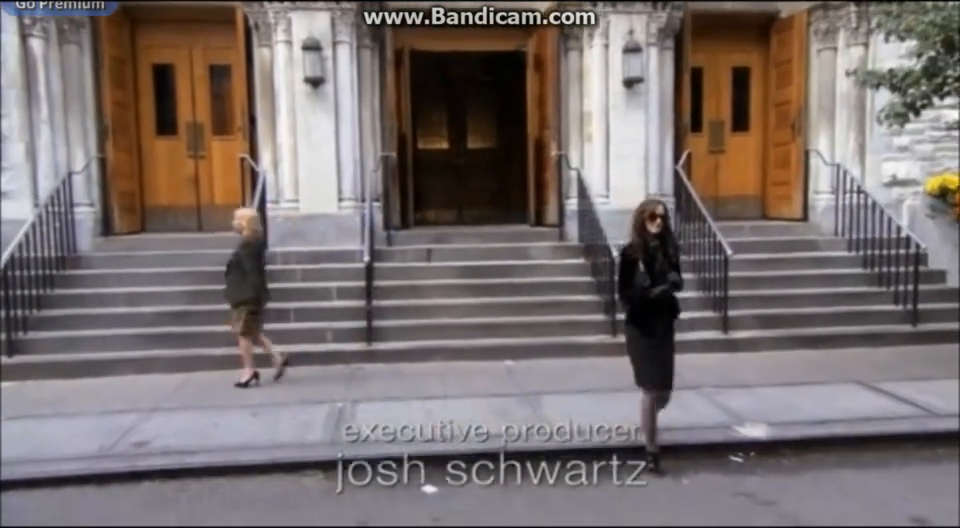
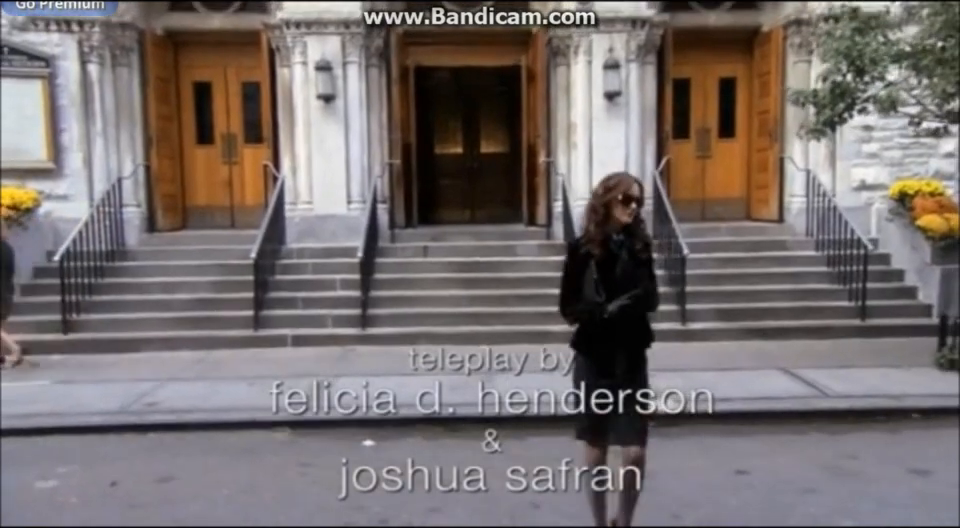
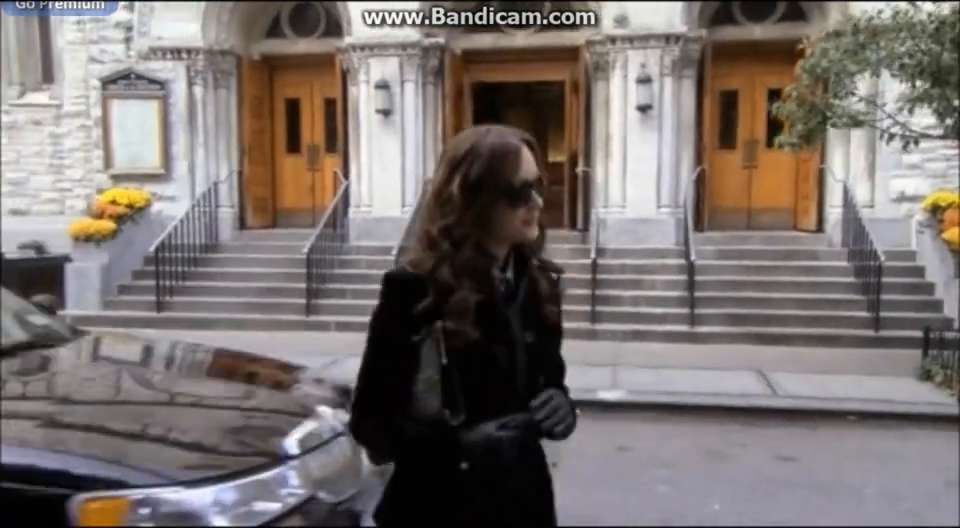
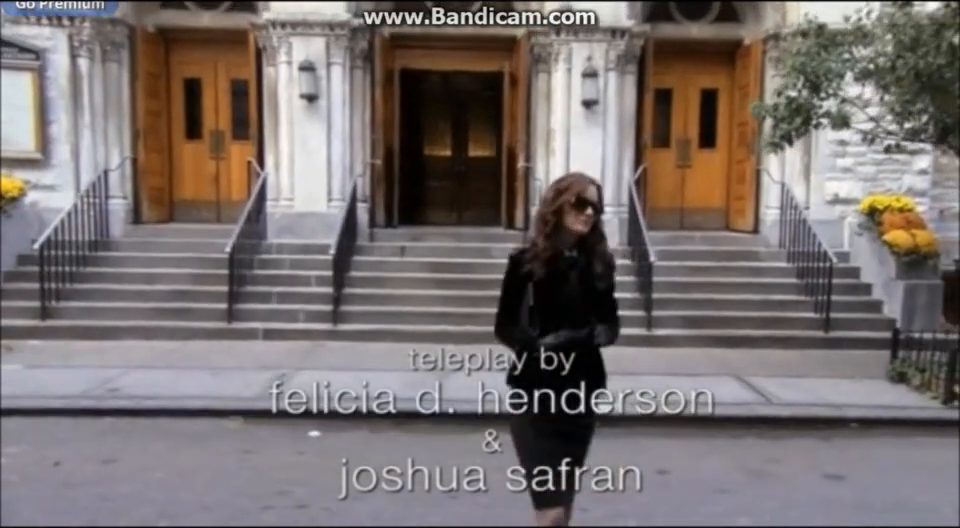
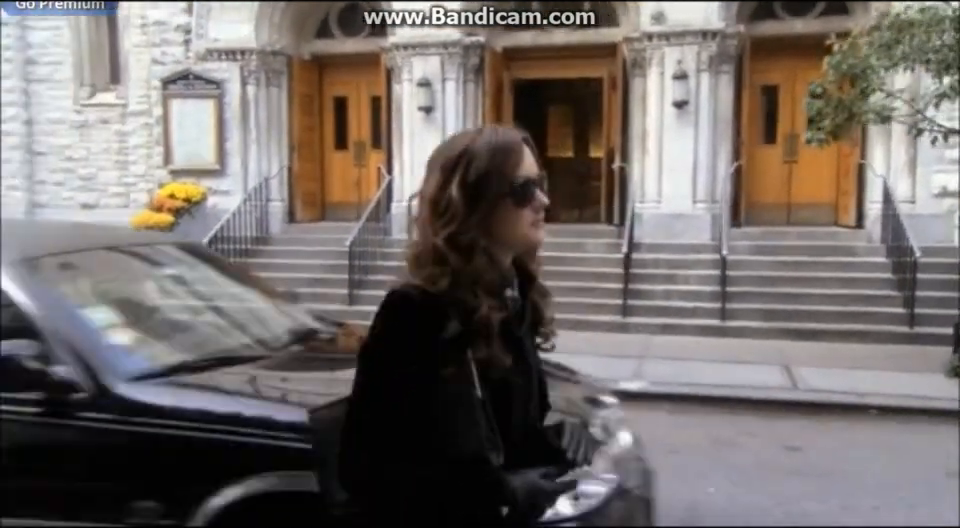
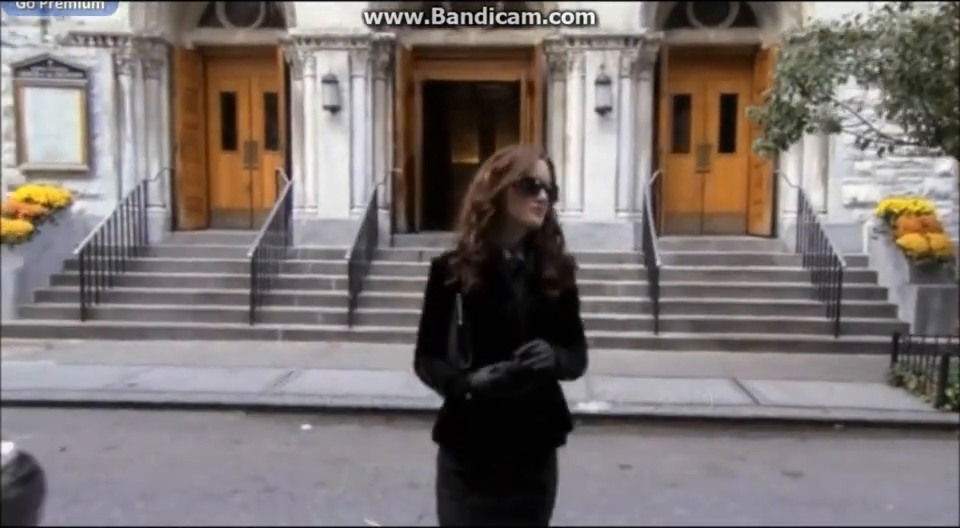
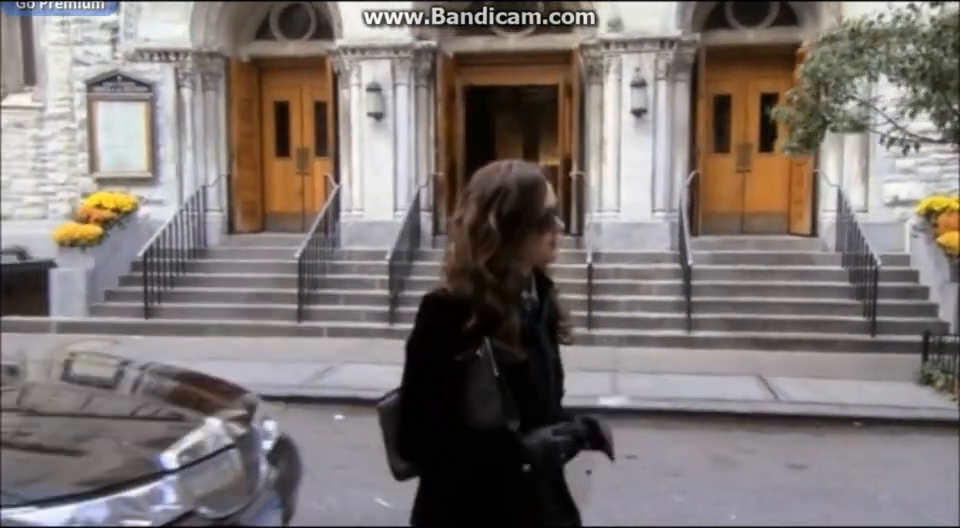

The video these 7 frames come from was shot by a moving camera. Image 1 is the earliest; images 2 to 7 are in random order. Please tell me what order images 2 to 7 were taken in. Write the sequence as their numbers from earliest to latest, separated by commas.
2, 4, 6, 7, 3, 5
